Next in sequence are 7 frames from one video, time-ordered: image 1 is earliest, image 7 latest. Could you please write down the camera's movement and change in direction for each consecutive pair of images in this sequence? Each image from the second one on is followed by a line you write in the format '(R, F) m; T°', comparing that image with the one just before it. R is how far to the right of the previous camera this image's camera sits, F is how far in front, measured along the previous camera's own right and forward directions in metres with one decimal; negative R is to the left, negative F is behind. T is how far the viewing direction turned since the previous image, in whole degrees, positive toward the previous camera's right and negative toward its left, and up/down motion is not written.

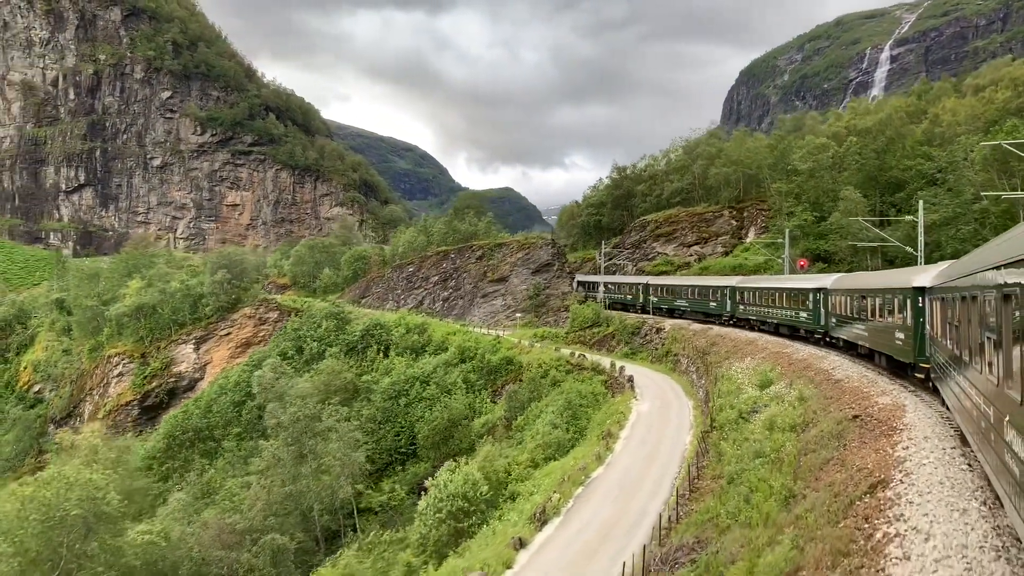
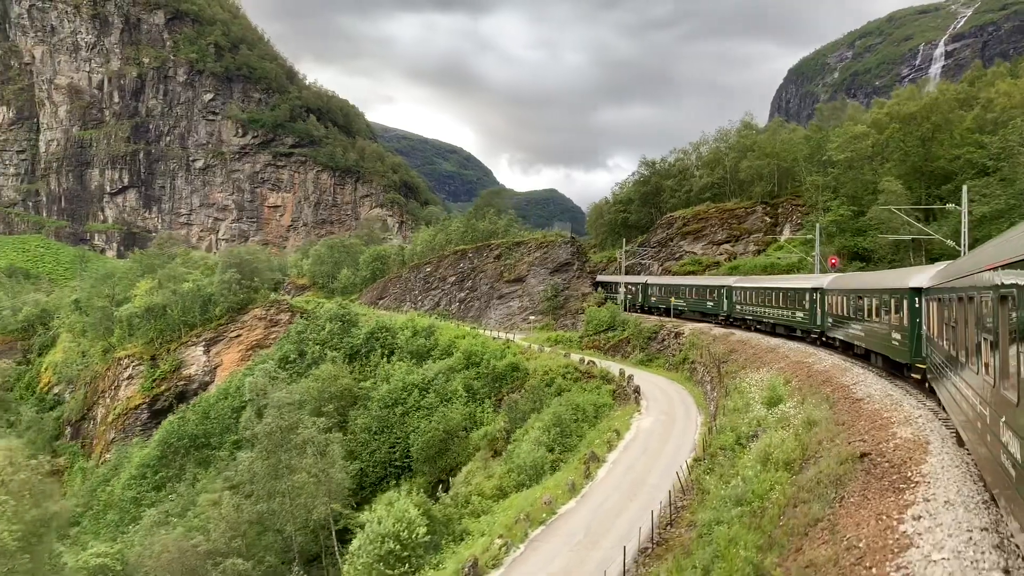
(+1.7, +2.0) m; -3°
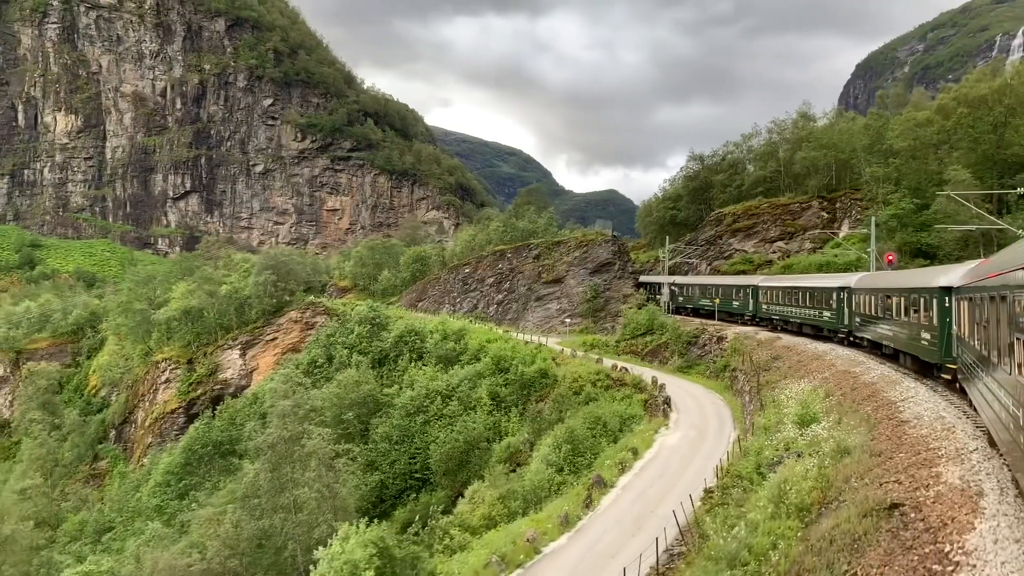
(+1.4, +1.6) m; -5°
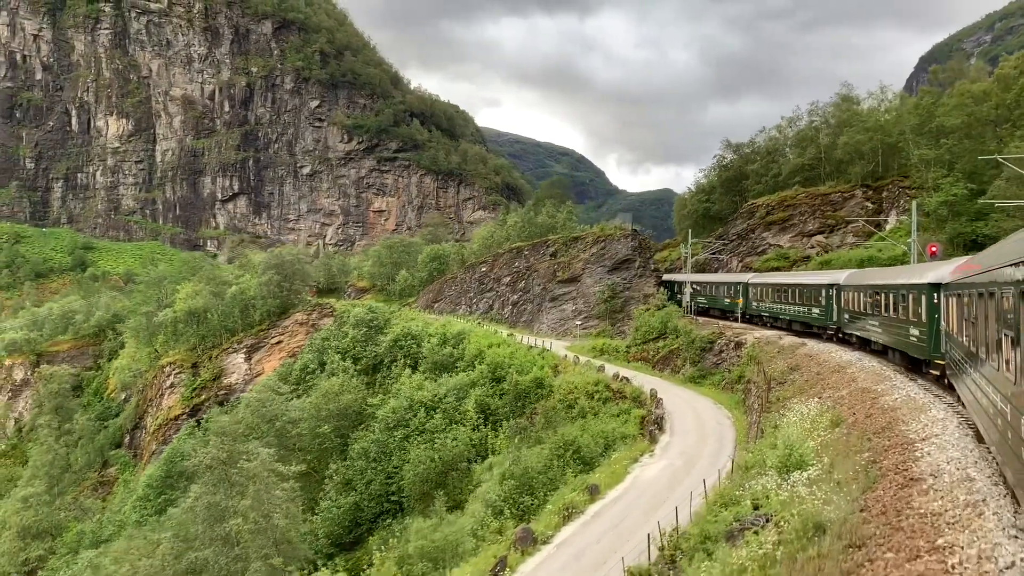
(+2.7, +3.0) m; -4°
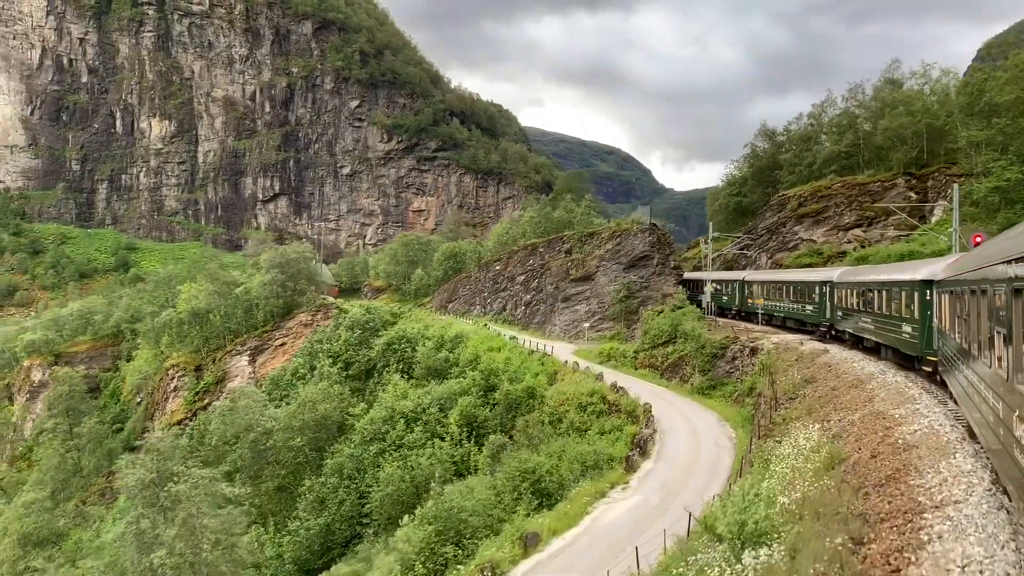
(+2.4, +2.6) m; -4°
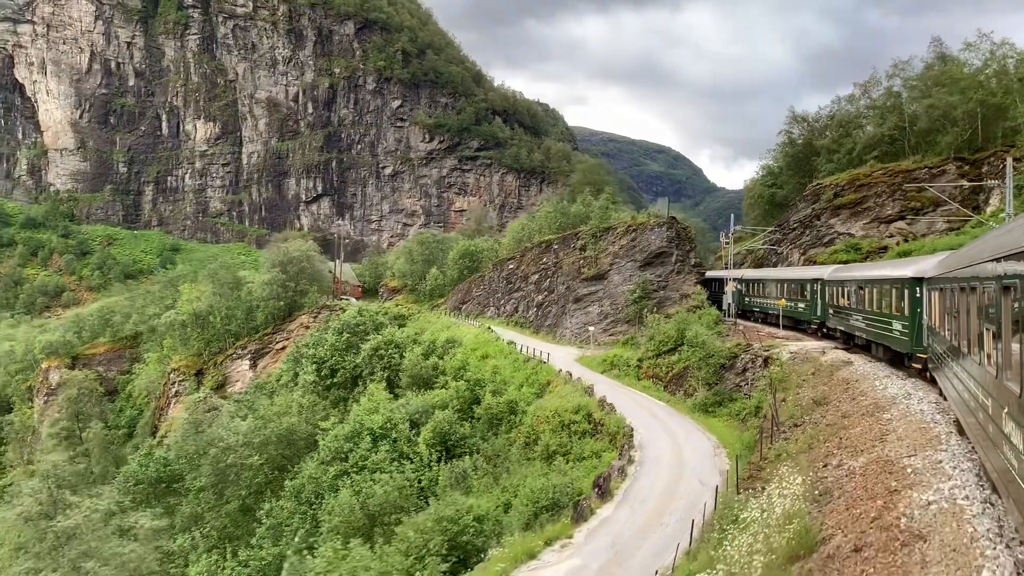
(+2.7, +2.9) m; -4°
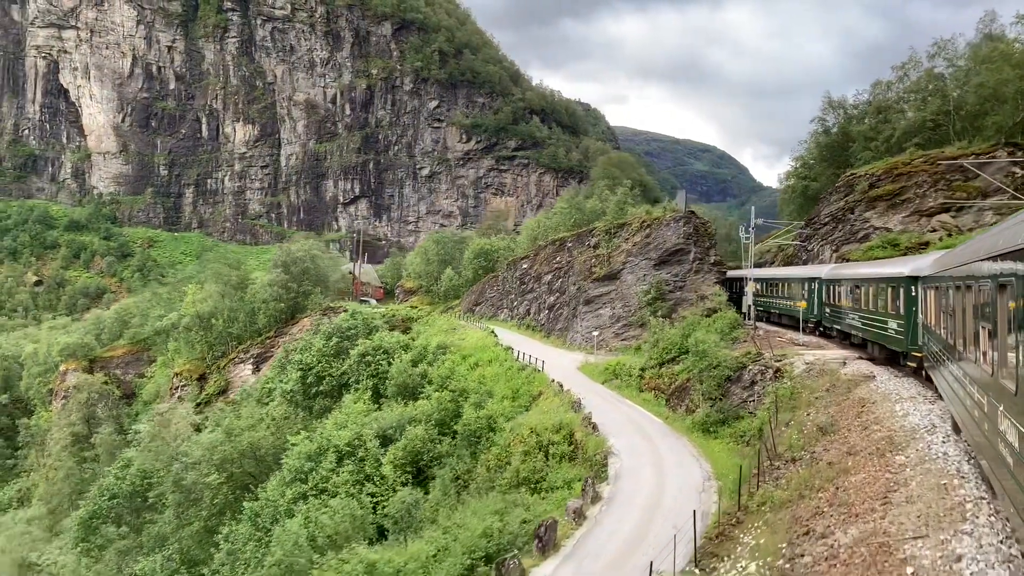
(+2.3, +2.5) m; -4°
